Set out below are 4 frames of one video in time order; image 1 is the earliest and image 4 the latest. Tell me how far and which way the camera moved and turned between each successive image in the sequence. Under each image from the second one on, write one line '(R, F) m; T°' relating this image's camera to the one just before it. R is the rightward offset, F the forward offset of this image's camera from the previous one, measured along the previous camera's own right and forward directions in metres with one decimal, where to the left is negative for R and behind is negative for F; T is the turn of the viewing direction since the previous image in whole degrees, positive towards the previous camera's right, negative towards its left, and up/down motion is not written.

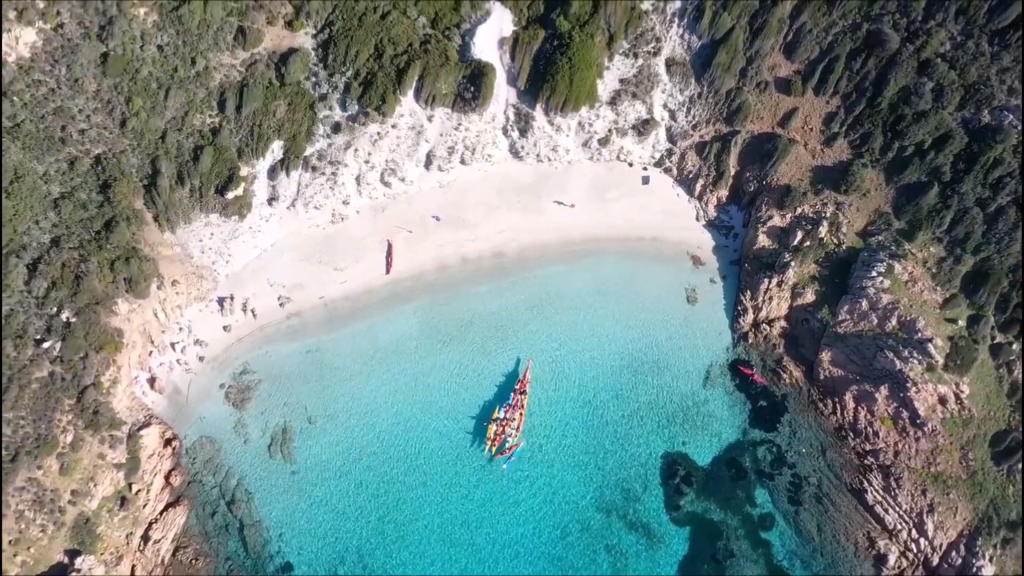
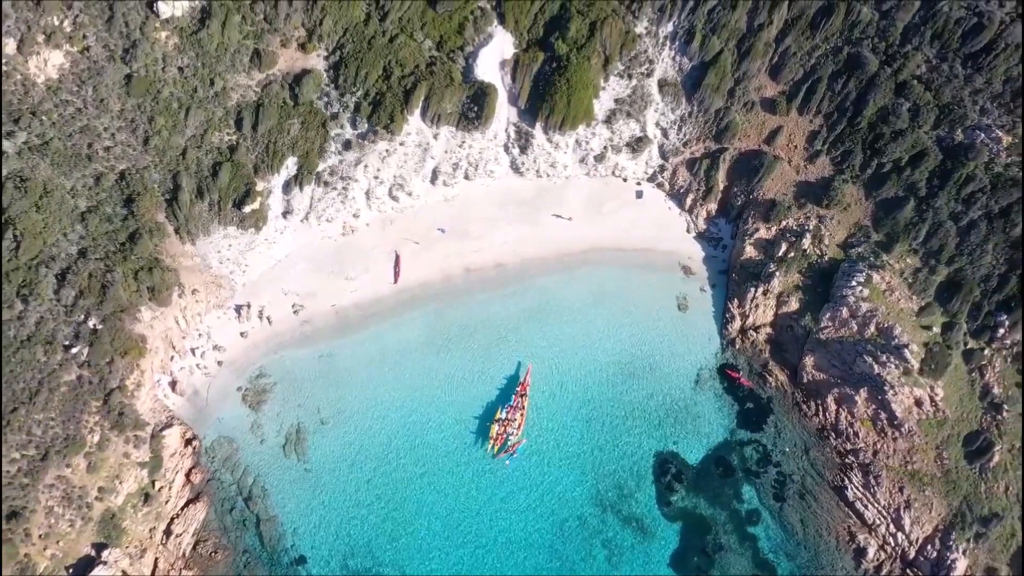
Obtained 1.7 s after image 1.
(0.0, -1.7) m; 0°
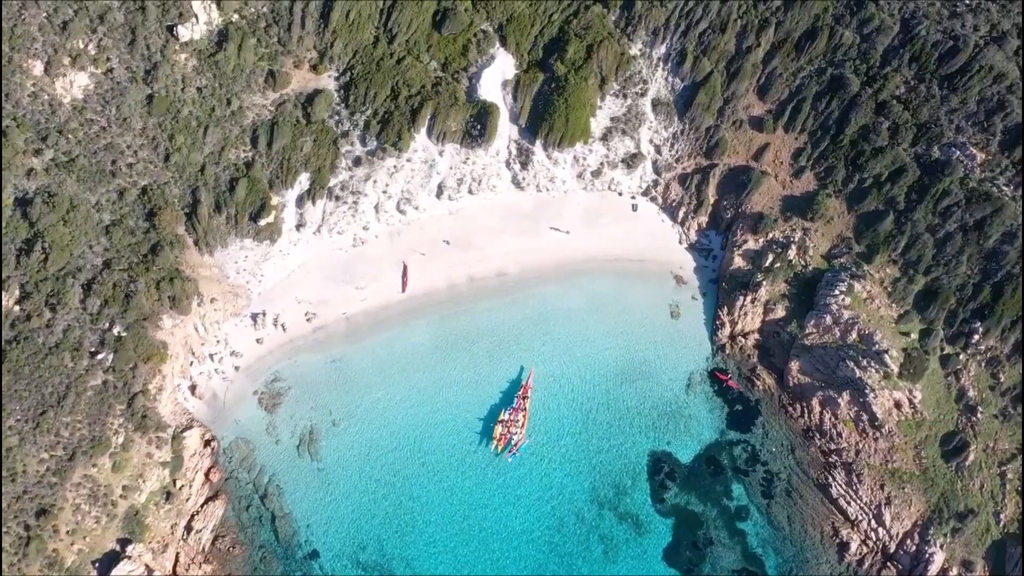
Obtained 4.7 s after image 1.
(-0.1, -1.7) m; 0°
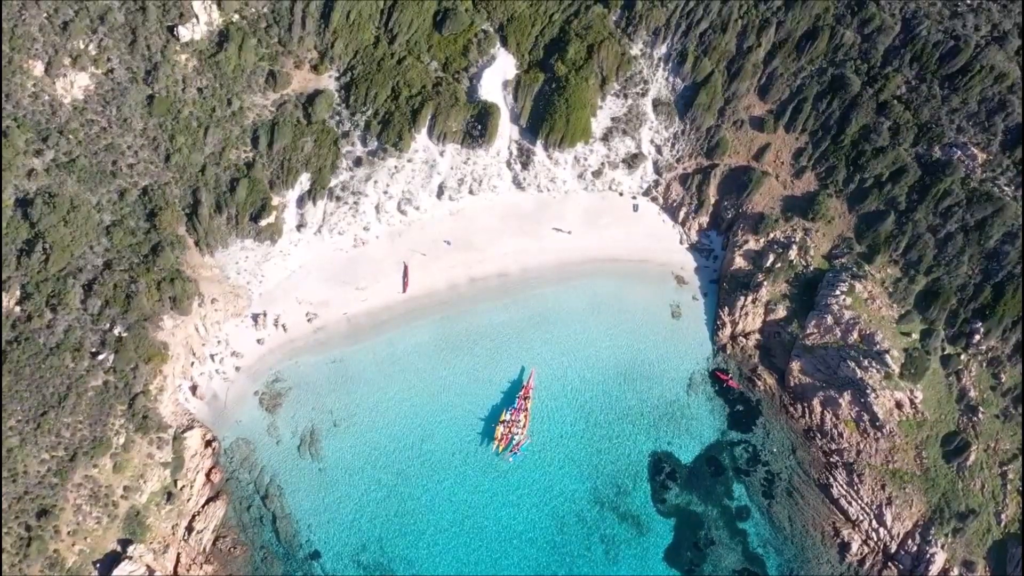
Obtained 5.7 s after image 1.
(0.0, 0.0) m; 0°
